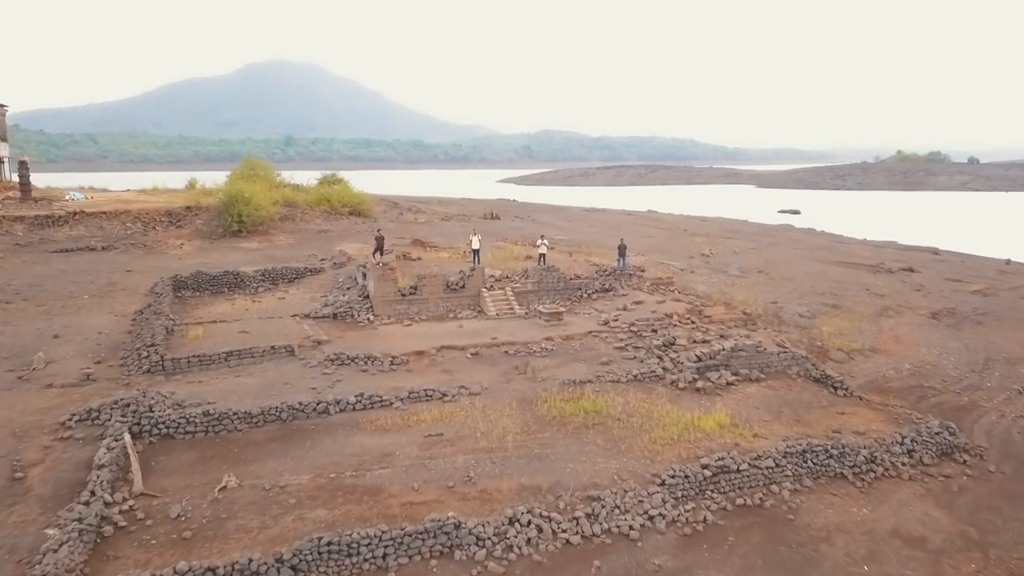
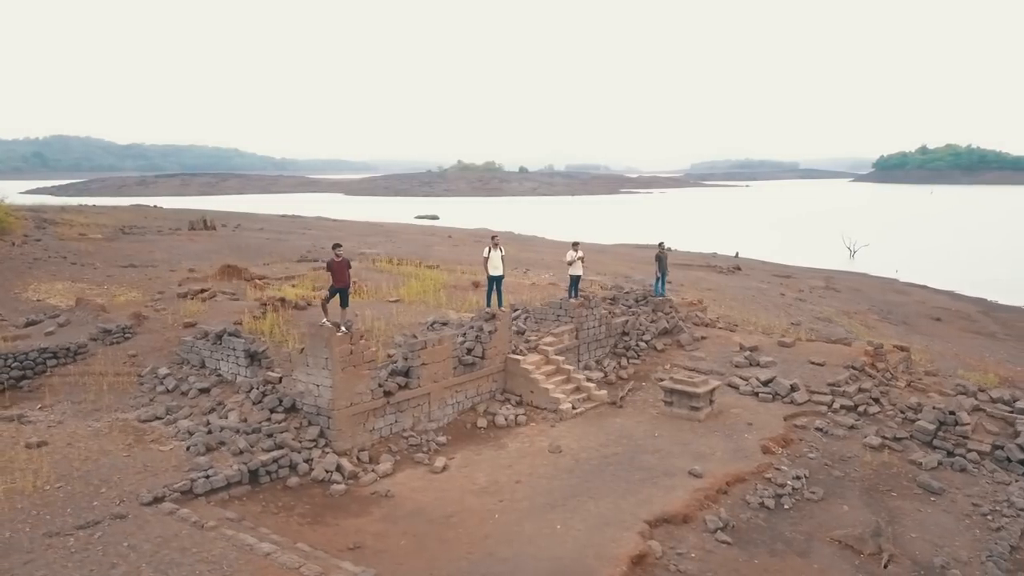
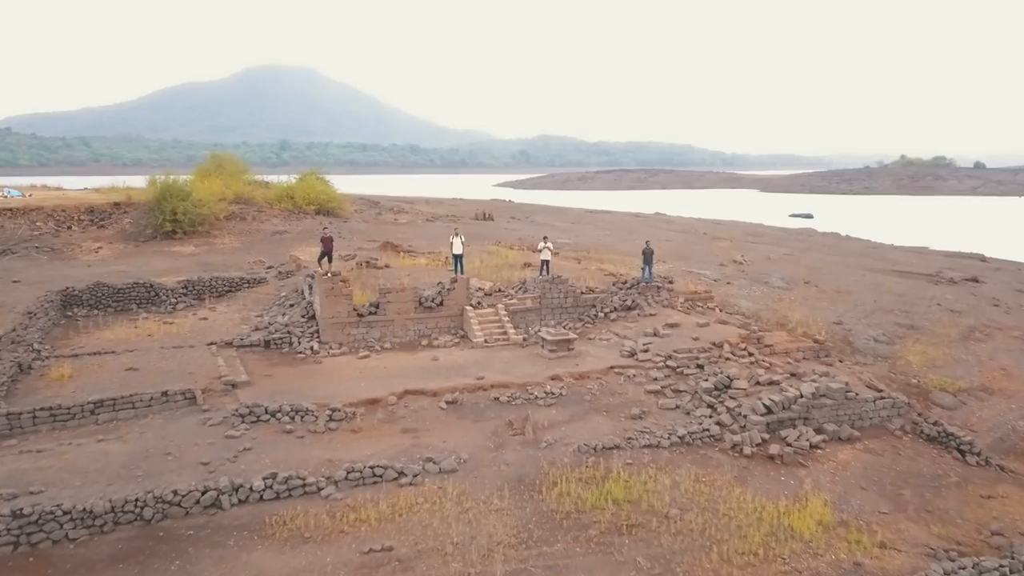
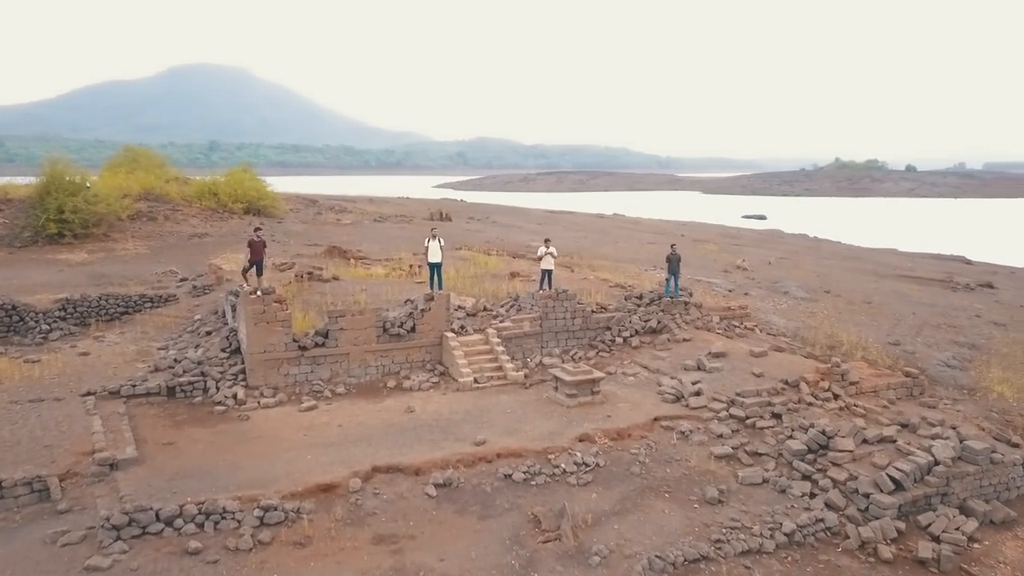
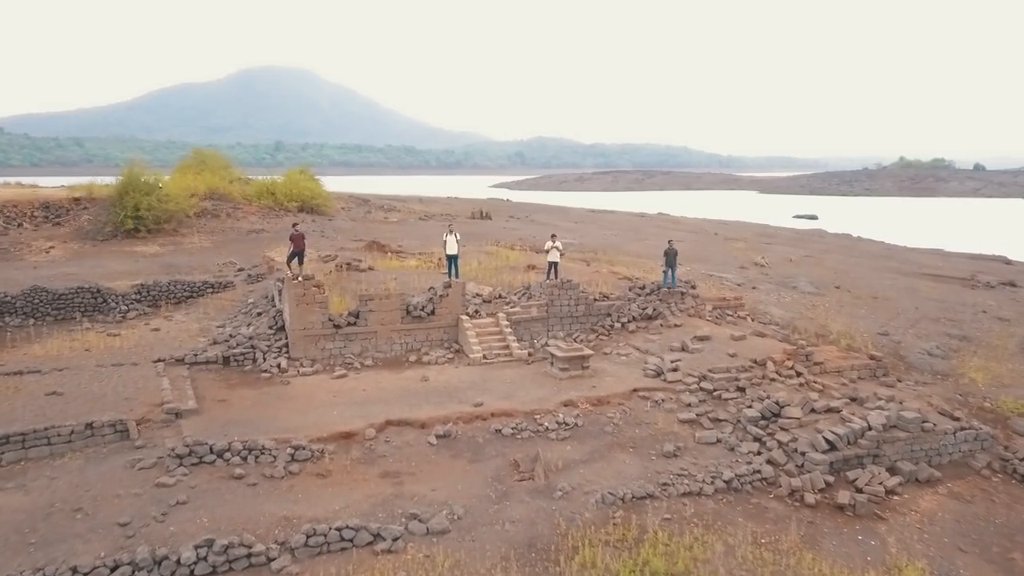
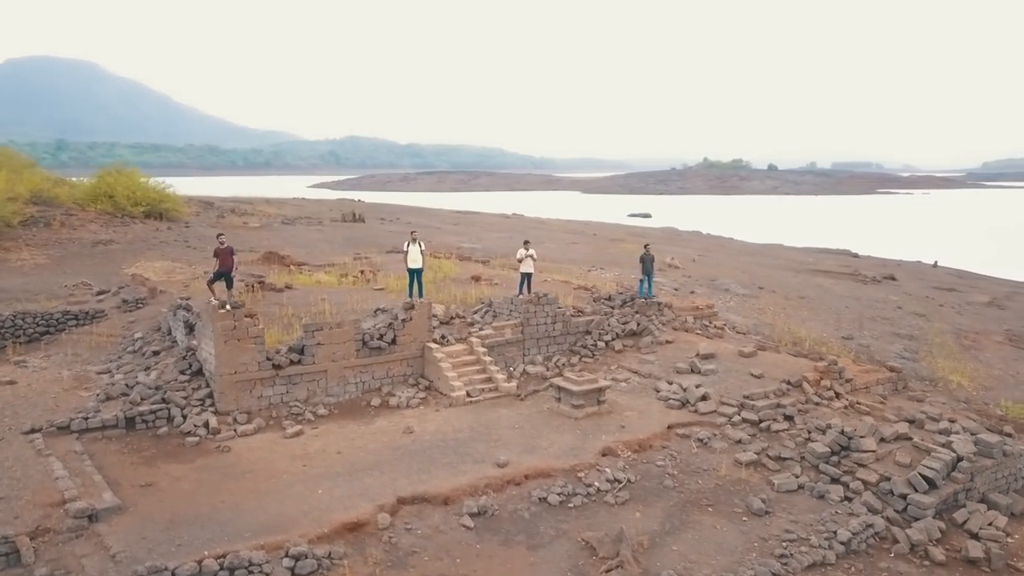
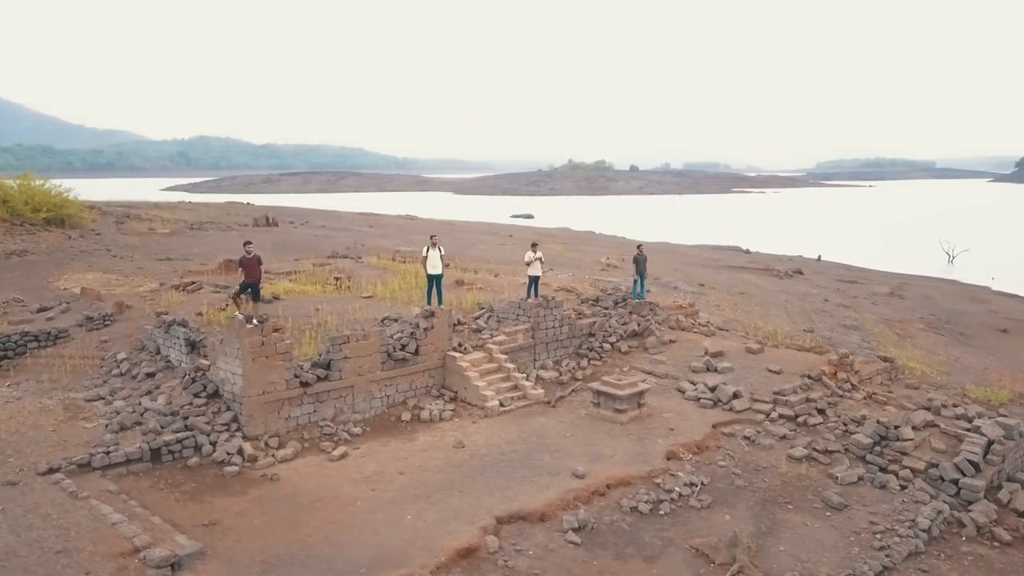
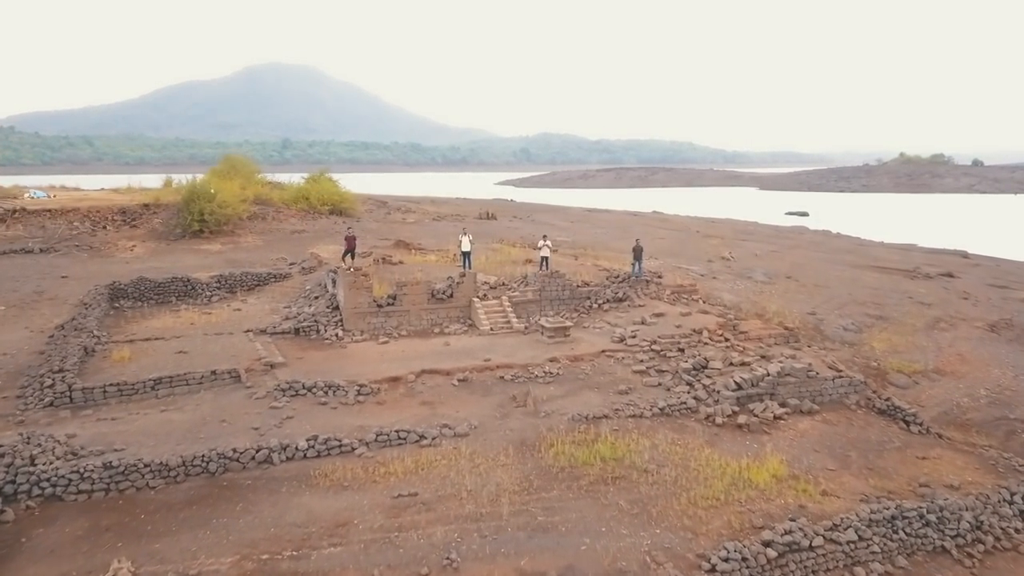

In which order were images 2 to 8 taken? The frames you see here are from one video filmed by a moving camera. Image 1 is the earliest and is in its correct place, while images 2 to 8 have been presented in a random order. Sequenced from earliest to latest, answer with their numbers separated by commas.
8, 3, 5, 4, 6, 7, 2
